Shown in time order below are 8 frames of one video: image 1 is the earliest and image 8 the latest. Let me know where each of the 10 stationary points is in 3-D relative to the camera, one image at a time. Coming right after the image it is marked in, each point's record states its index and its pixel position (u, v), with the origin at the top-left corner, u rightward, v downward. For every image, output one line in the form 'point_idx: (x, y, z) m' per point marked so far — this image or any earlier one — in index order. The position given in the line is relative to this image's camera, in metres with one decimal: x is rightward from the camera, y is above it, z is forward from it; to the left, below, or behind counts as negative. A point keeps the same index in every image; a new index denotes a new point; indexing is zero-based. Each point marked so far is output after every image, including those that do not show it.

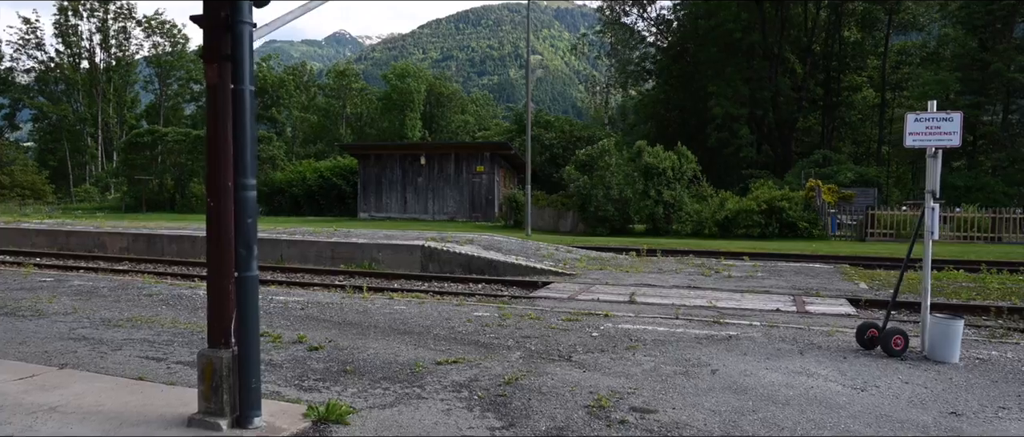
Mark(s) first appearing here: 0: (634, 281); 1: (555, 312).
0: (+2.3, -1.2, +13.9) m
1: (+0.6, -1.3, +10.4) m
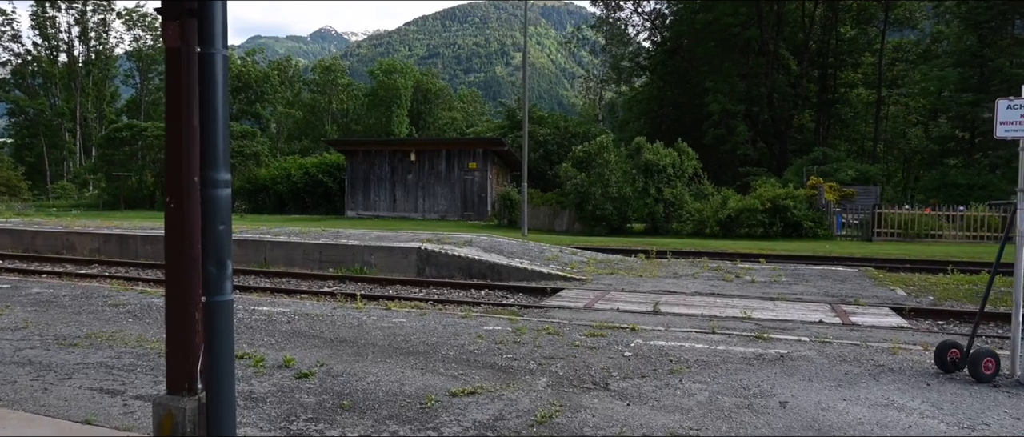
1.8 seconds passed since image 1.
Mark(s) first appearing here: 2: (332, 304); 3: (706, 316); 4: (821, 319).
0: (+2.4, -1.2, +12.7) m
1: (+0.8, -1.3, +9.3) m
2: (-2.5, -1.2, +10.5) m
3: (+2.6, -1.3, +10.1) m
4: (+4.2, -1.4, +10.1) m
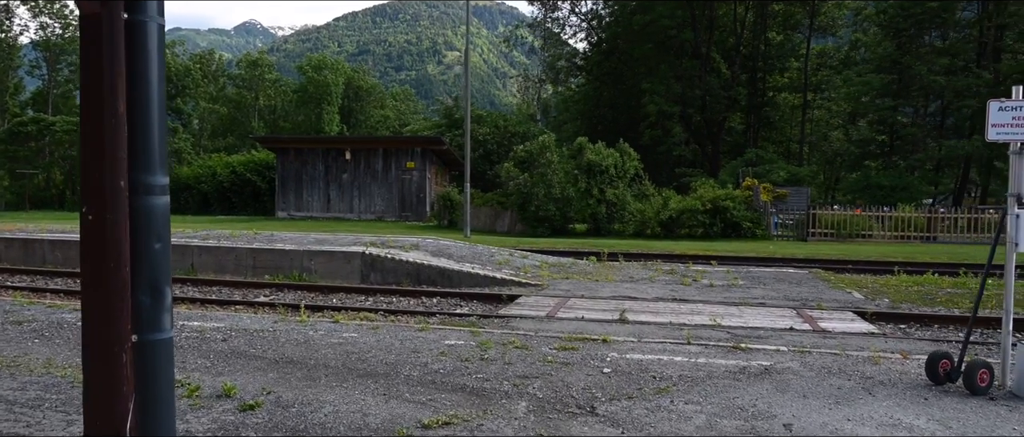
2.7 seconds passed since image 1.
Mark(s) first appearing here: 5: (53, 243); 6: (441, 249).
0: (+1.6, -1.2, +12.2) m
1: (+0.3, -1.4, +8.6) m
2: (-3.1, -1.3, +9.6) m
3: (+2.1, -1.4, +9.7) m
4: (+3.7, -1.4, +9.8) m
5: (-9.4, -0.5, +15.3) m
6: (-1.4, -0.6, +15.3) m
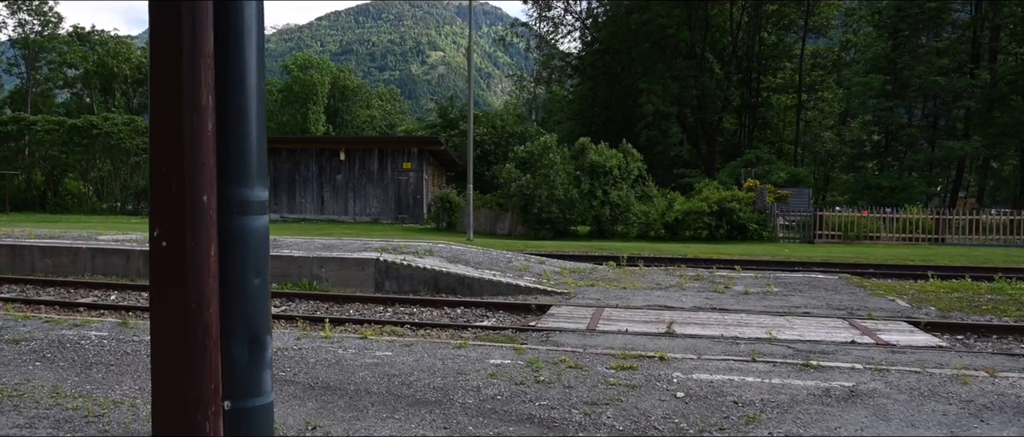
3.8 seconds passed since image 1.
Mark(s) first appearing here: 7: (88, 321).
0: (+2.0, -1.3, +11.5) m
1: (+0.9, -1.4, +7.9) m
2: (-2.6, -1.3, +8.8) m
3: (+2.6, -1.4, +9.0) m
4: (+4.2, -1.5, +9.1) m
5: (-9.0, -0.6, +14.3) m
6: (-1.1, -0.7, +14.5) m
7: (-5.1, -1.3, +9.0) m
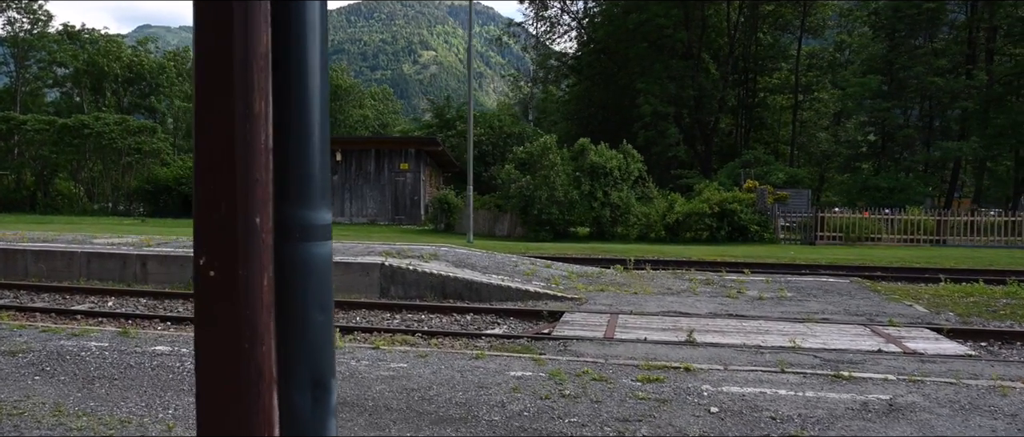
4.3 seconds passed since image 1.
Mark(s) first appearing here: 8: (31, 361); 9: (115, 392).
0: (+2.2, -1.3, +11.2) m
1: (+1.1, -1.5, +7.6) m
2: (-2.4, -1.4, +8.5) m
3: (+2.8, -1.5, +8.7) m
4: (+4.4, -1.5, +8.9) m
5: (-8.9, -0.7, +13.9) m
6: (-0.9, -0.8, +14.2) m
7: (-4.9, -1.3, +8.7) m
8: (-4.6, -1.4, +7.1) m
9: (-3.3, -1.5, +6.3) m
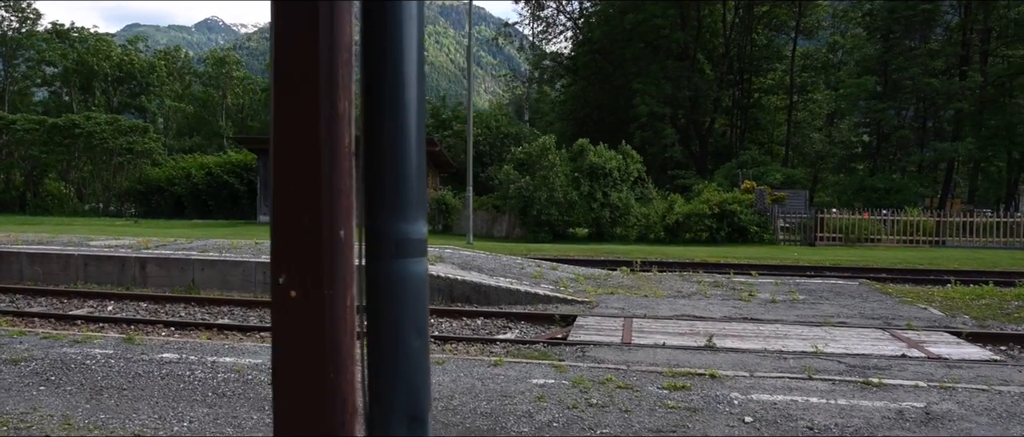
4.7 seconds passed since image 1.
0: (+2.4, -1.4, +11.1) m
1: (+1.3, -1.5, +7.4) m
2: (-2.2, -1.4, +8.2) m
3: (+3.0, -1.5, +8.5) m
4: (+4.5, -1.5, +8.7) m
5: (-8.8, -0.7, +13.6) m
6: (-0.8, -0.8, +14.0) m
7: (-4.8, -1.3, +8.4) m
8: (-4.4, -1.4, +6.9) m
9: (-3.1, -1.5, +6.0) m
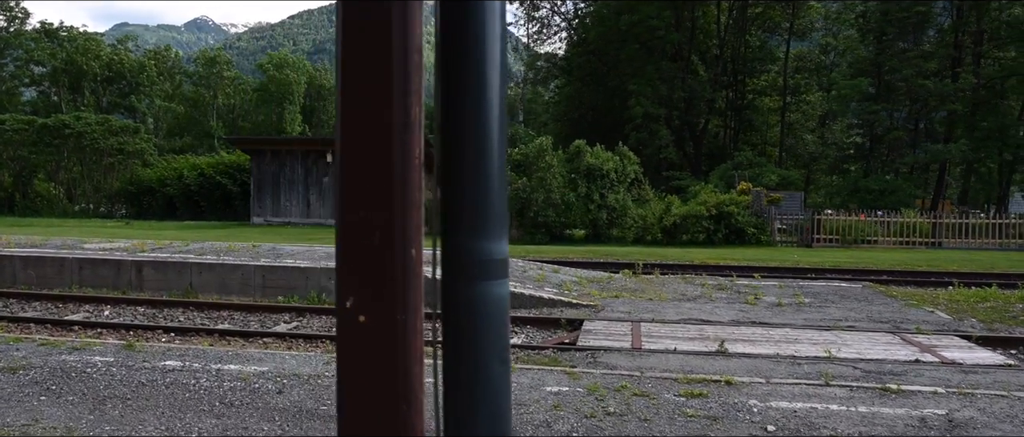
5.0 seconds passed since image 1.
0: (+2.4, -1.4, +10.9) m
1: (+1.4, -1.6, +7.3) m
2: (-2.1, -1.5, +8.0) m
3: (+3.1, -1.6, +8.4) m
4: (+4.6, -1.6, +8.6) m
5: (-8.7, -0.7, +13.3) m
6: (-0.8, -0.8, +13.8) m
7: (-4.6, -1.4, +8.2) m
8: (-4.3, -1.4, +6.7) m
9: (-3.0, -1.5, +5.8) m
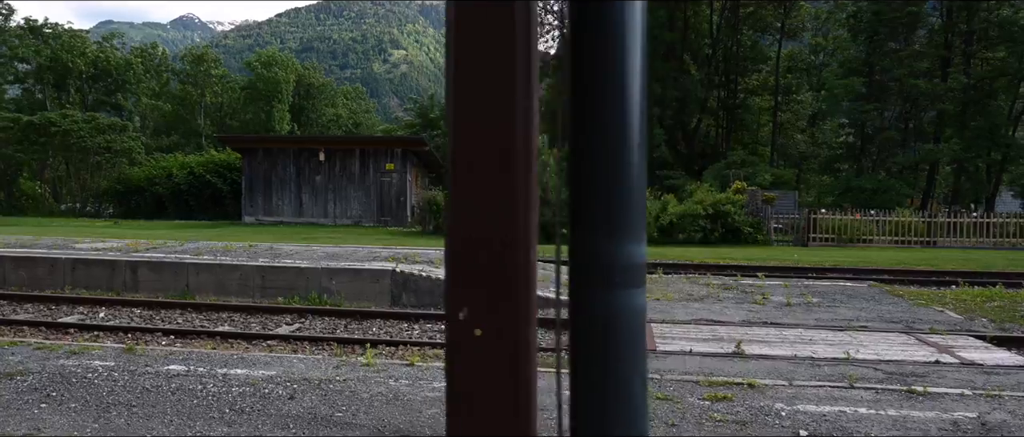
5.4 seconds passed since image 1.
0: (+2.5, -1.4, +10.8) m
1: (+1.5, -1.6, +7.1) m
2: (-1.9, -1.4, +7.8) m
3: (+3.2, -1.5, +8.3) m
4: (+4.8, -1.6, +8.5) m
5: (-8.7, -0.7, +13.0) m
6: (-0.7, -0.8, +13.6) m
7: (-4.5, -1.4, +7.9) m
8: (-4.1, -1.4, +6.4) m
9: (-2.8, -1.5, +5.5) m
